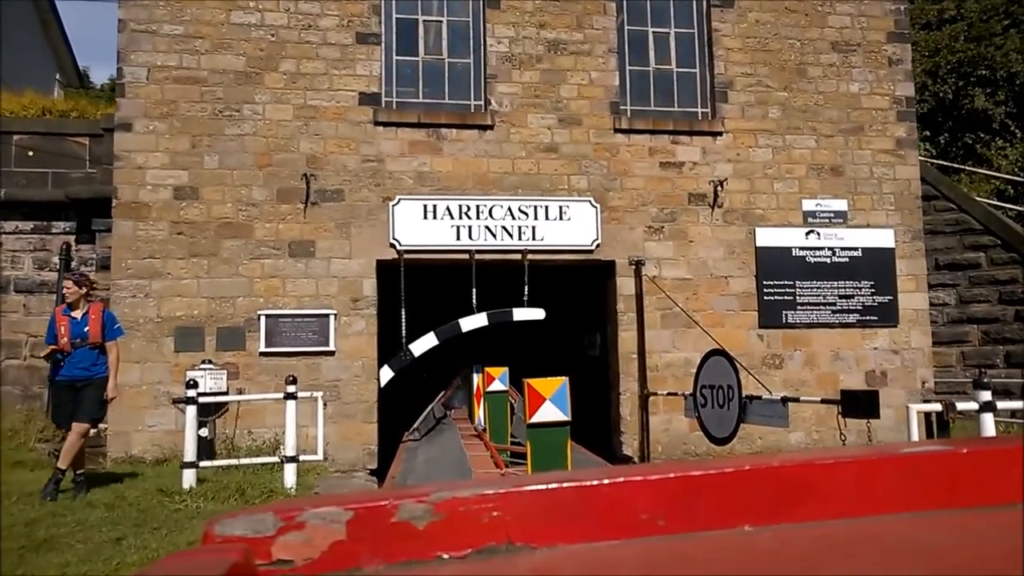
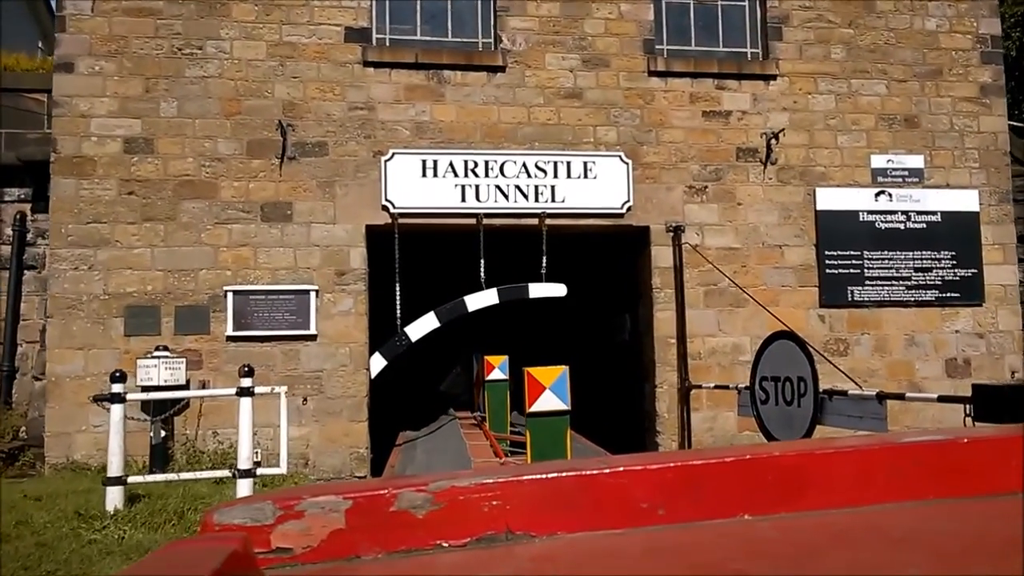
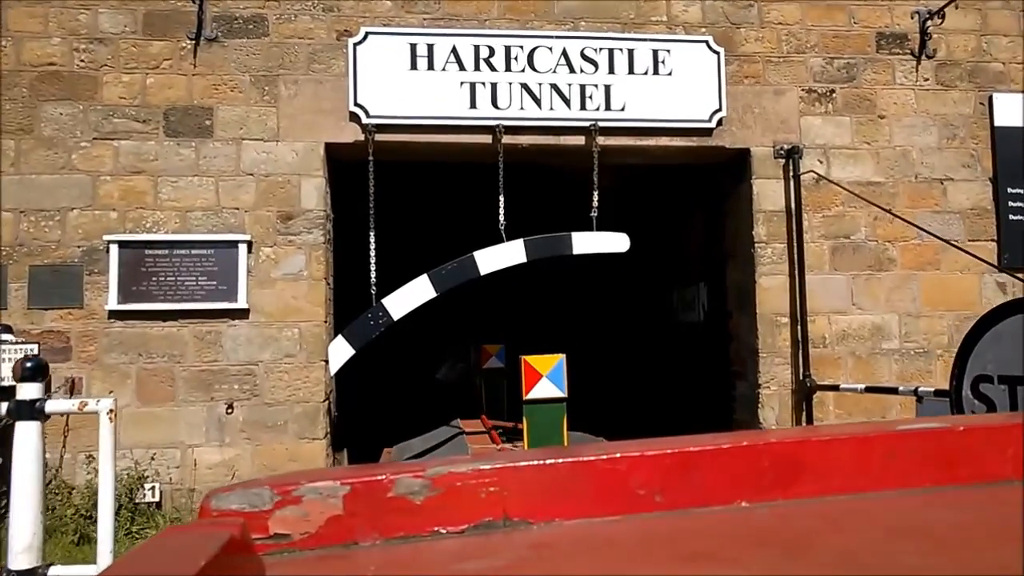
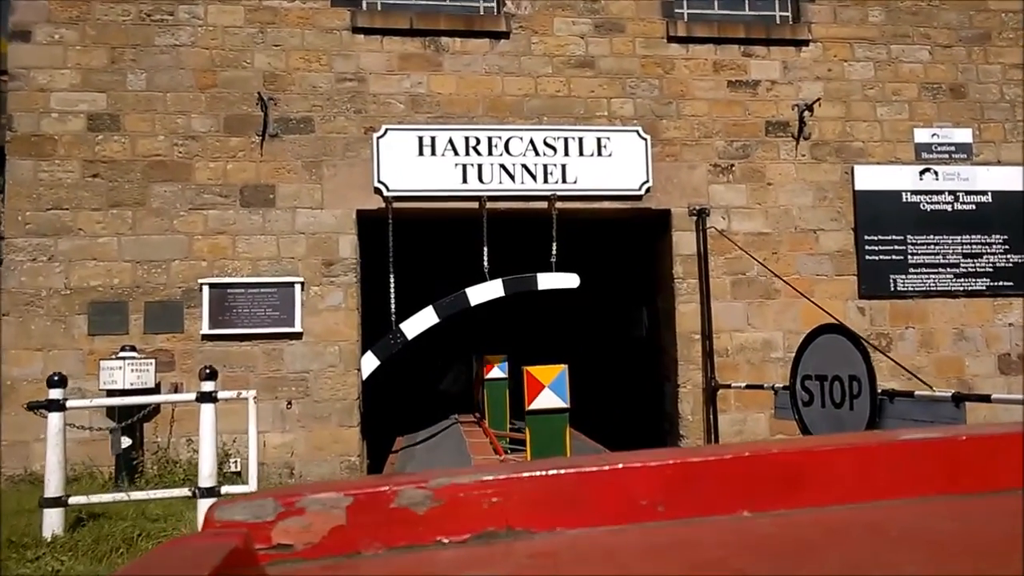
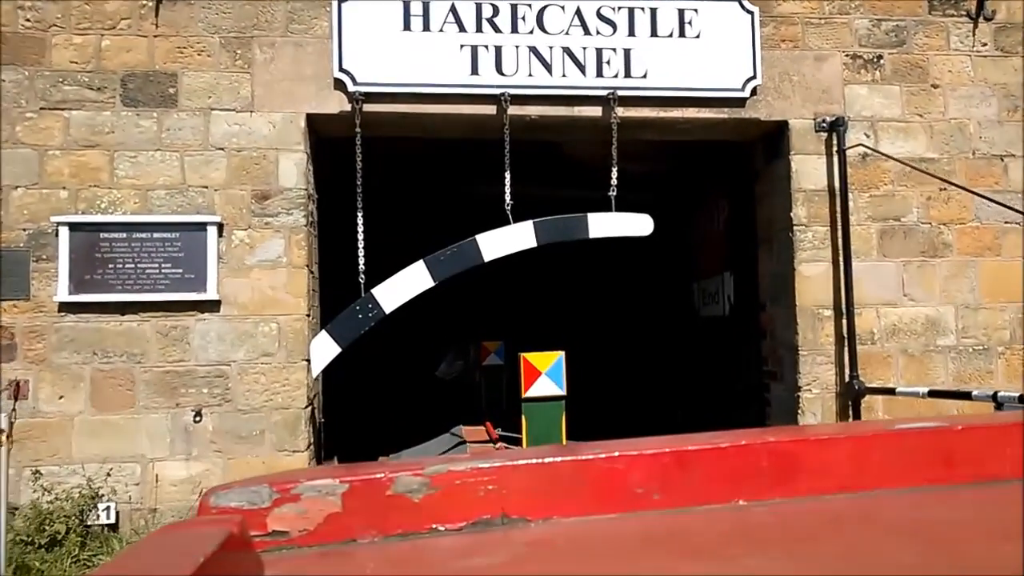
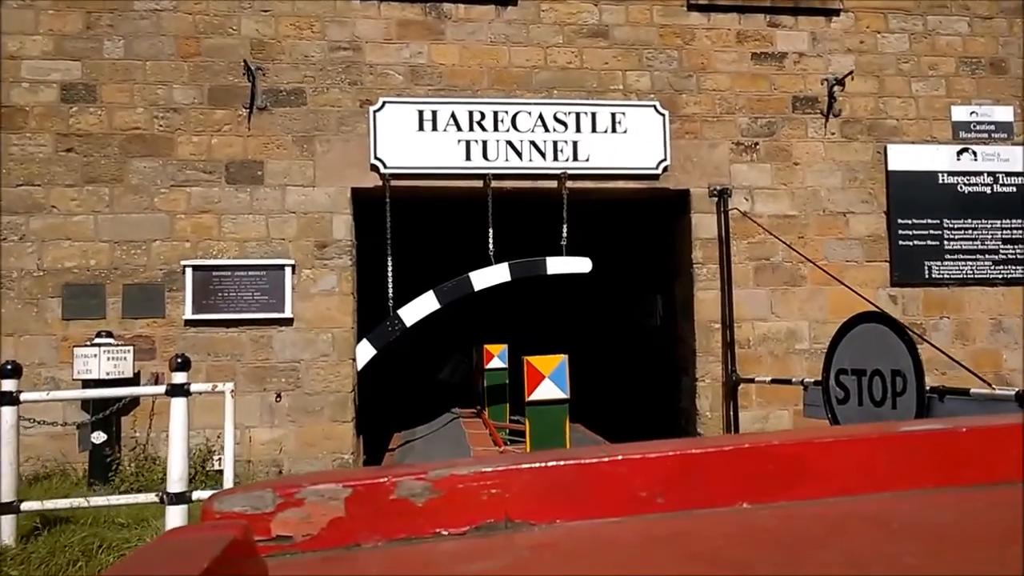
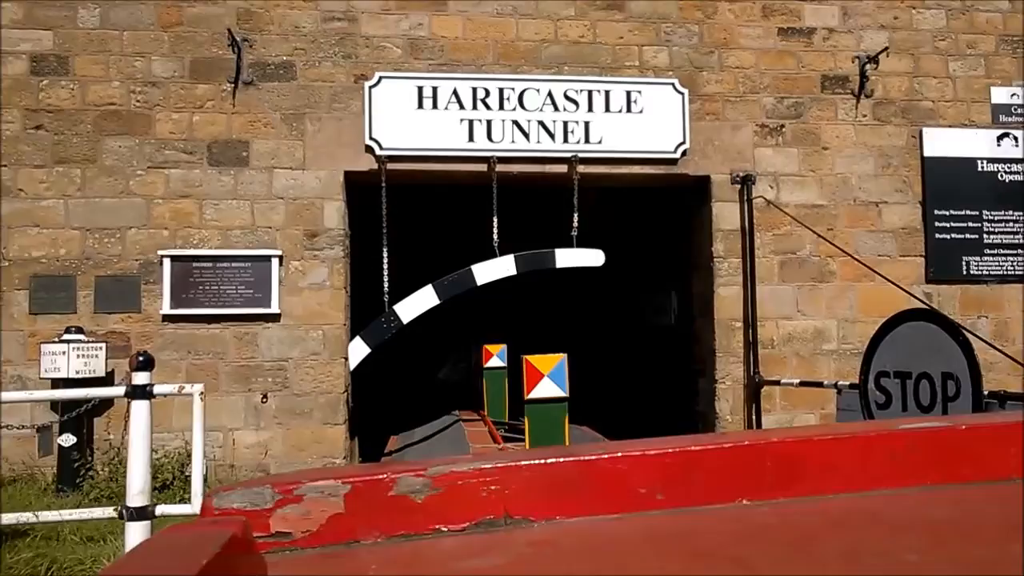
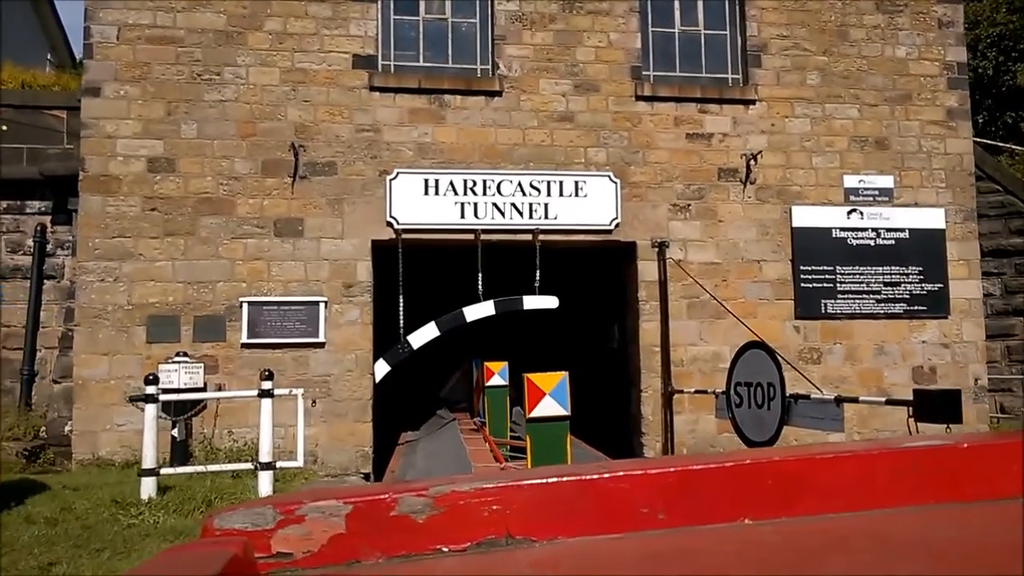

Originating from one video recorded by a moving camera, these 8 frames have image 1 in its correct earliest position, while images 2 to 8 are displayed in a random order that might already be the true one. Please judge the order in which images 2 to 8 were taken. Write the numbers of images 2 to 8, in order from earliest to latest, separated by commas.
8, 2, 4, 6, 7, 3, 5
